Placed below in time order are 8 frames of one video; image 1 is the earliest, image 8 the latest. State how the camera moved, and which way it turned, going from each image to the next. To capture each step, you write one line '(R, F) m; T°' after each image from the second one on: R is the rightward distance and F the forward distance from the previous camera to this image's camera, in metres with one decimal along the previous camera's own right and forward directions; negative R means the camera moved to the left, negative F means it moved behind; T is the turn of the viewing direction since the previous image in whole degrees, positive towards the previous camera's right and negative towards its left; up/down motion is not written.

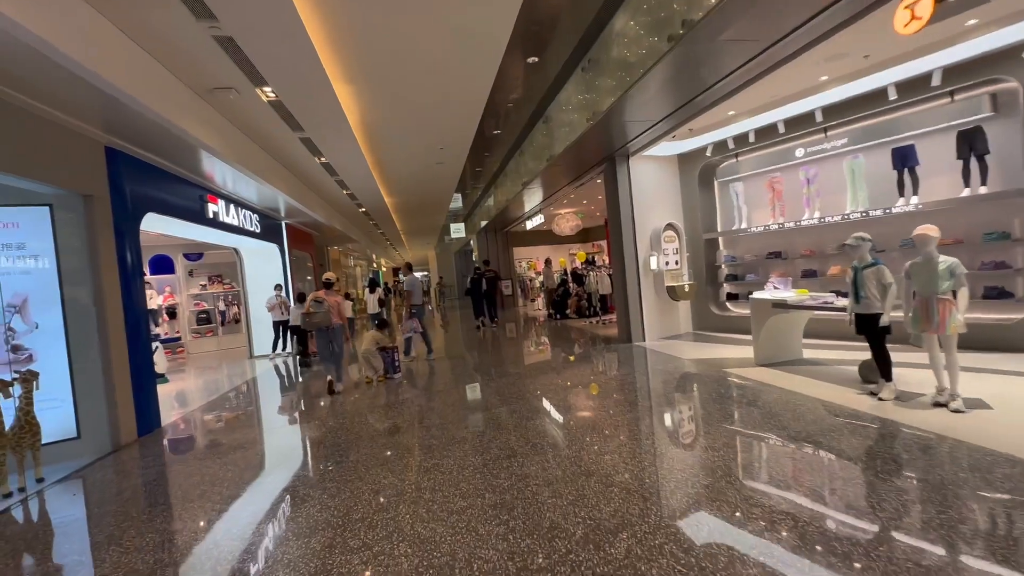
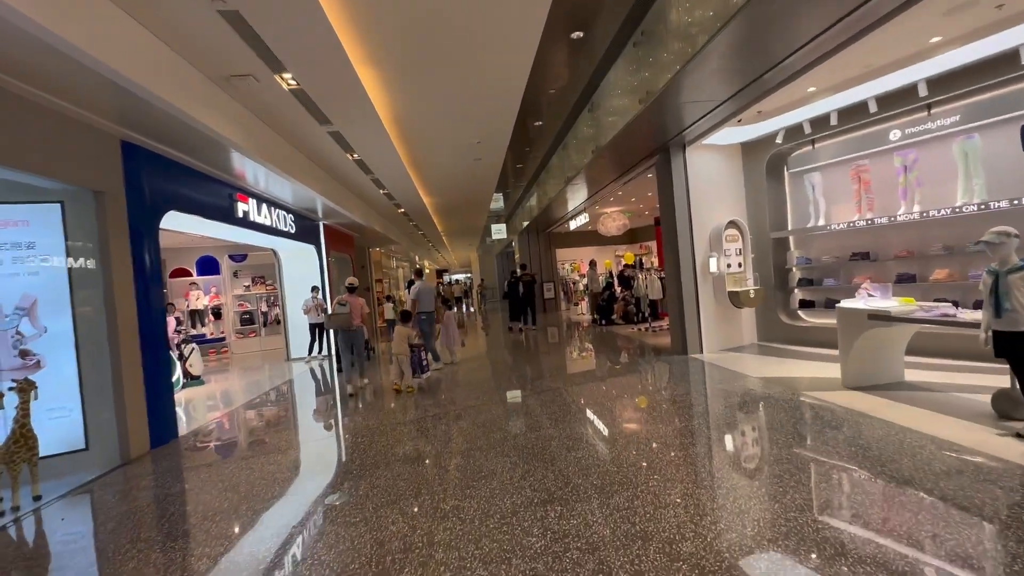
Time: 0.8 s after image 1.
(0.0, +0.6) m; -5°
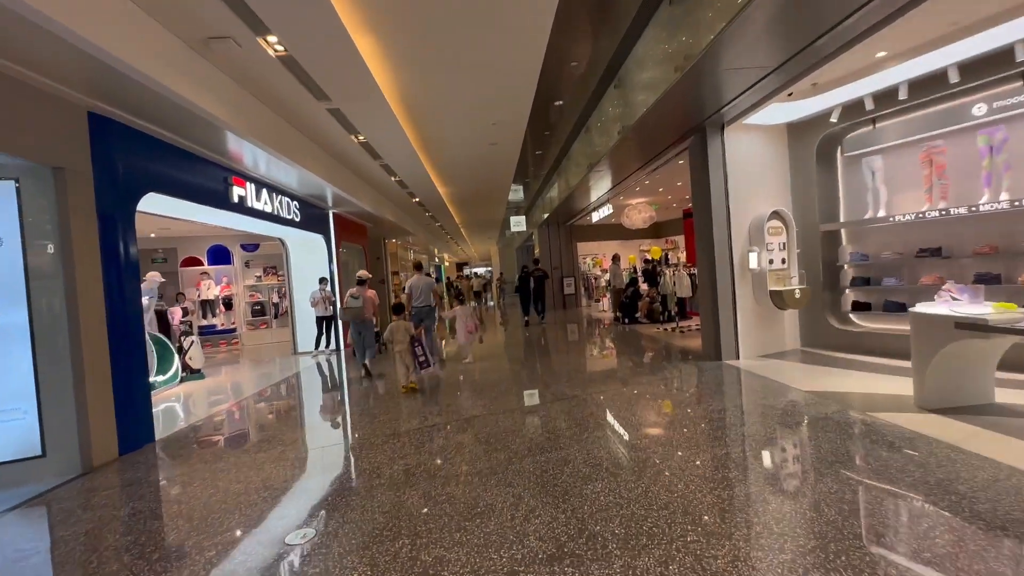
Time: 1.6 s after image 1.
(+0.1, +0.6) m; -3°
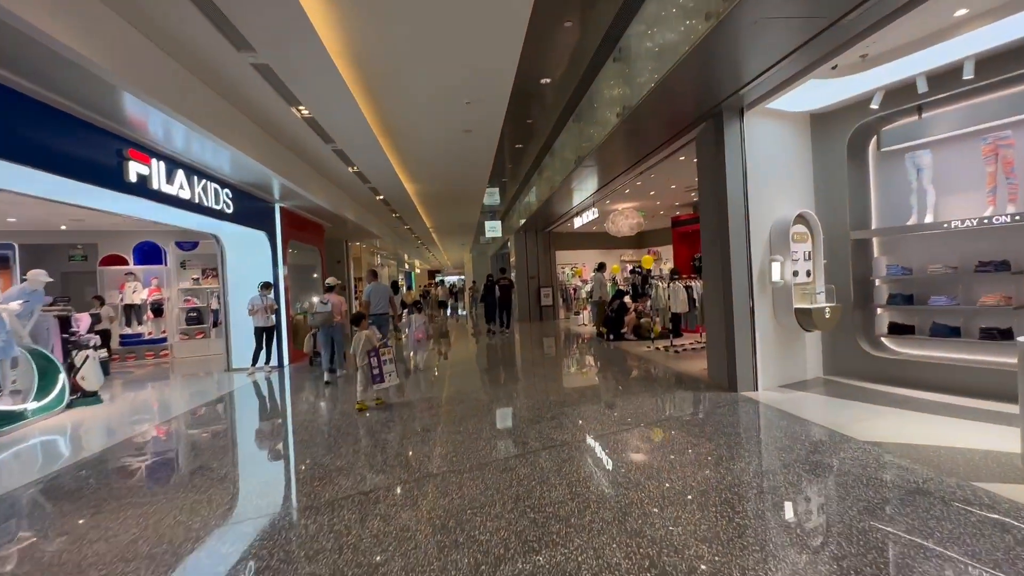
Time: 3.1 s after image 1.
(0.0, +1.2) m; +3°
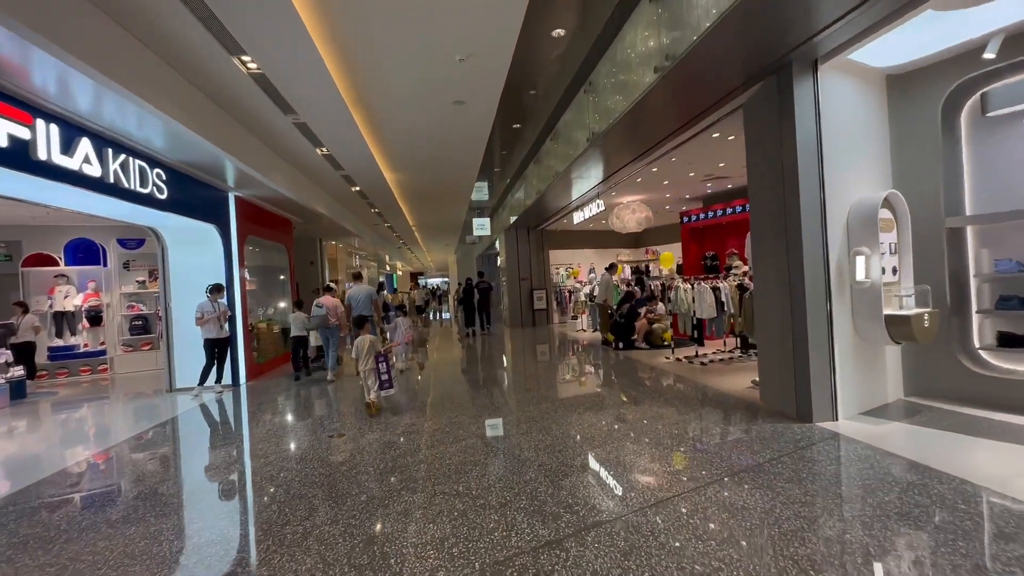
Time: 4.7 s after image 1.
(-0.2, +1.2) m; +2°
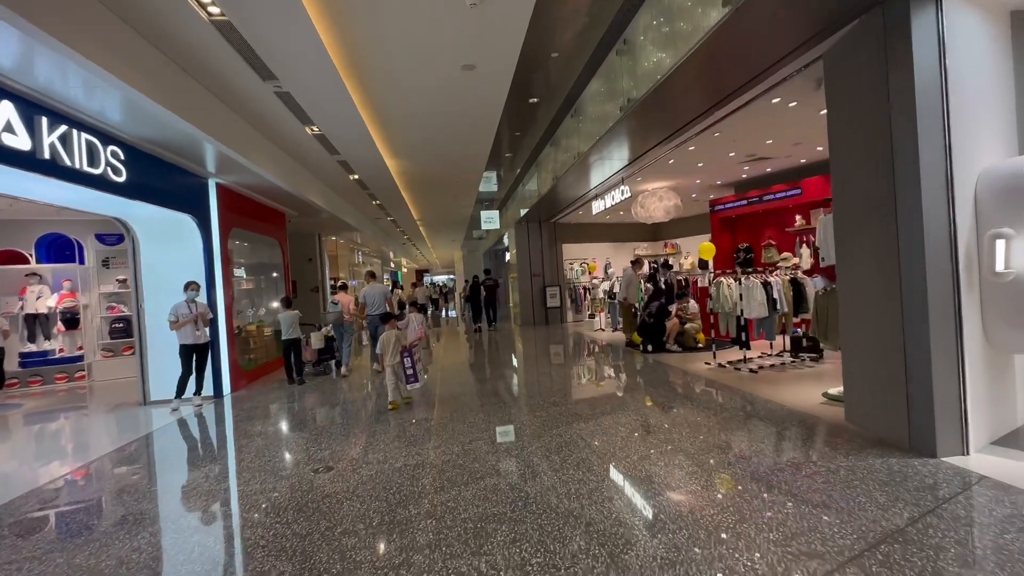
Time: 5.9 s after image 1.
(-0.2, +0.9) m; -1°
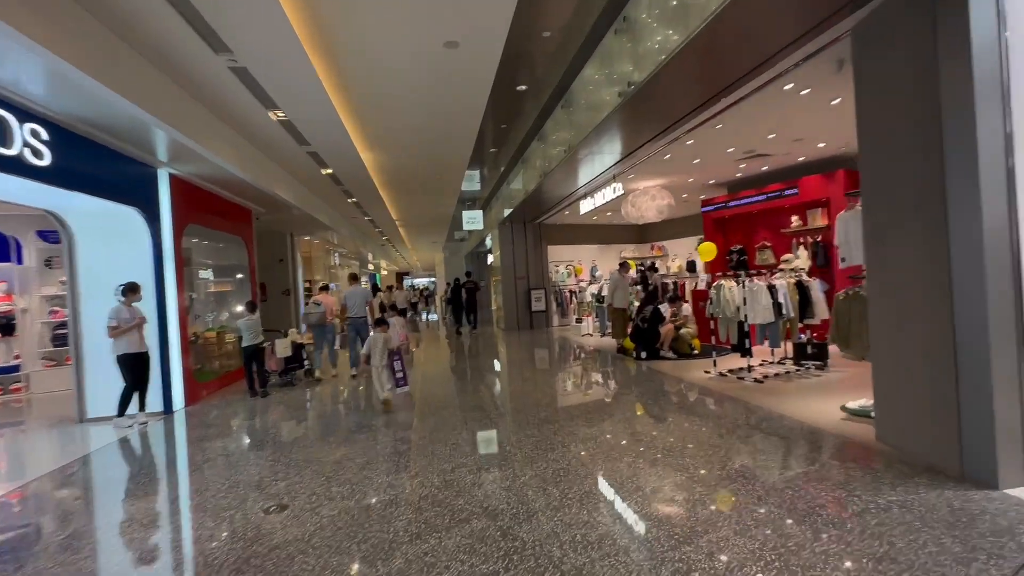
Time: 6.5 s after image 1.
(-0.1, +0.5) m; +2°
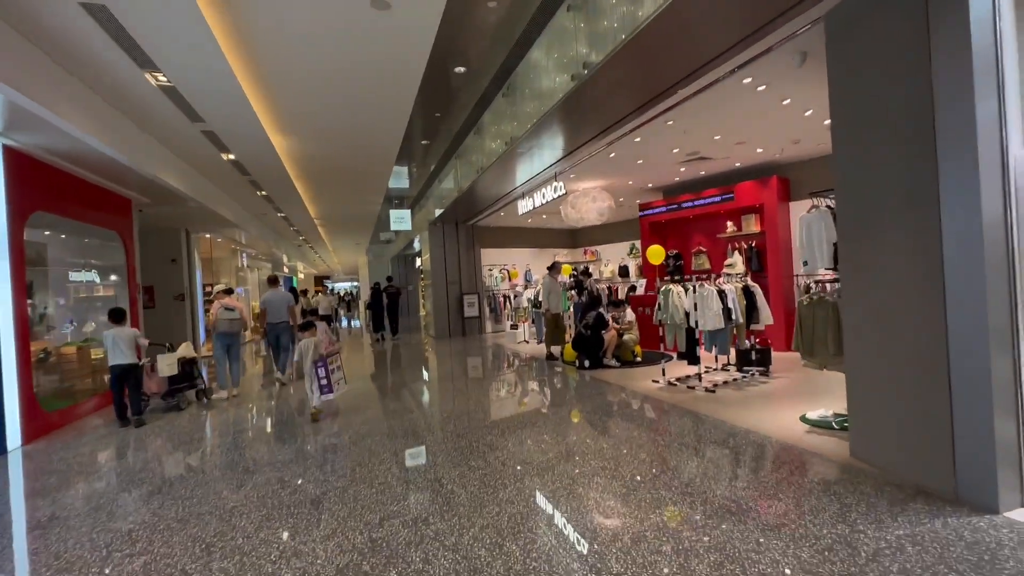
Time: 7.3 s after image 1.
(-0.1, +0.6) m; +9°
